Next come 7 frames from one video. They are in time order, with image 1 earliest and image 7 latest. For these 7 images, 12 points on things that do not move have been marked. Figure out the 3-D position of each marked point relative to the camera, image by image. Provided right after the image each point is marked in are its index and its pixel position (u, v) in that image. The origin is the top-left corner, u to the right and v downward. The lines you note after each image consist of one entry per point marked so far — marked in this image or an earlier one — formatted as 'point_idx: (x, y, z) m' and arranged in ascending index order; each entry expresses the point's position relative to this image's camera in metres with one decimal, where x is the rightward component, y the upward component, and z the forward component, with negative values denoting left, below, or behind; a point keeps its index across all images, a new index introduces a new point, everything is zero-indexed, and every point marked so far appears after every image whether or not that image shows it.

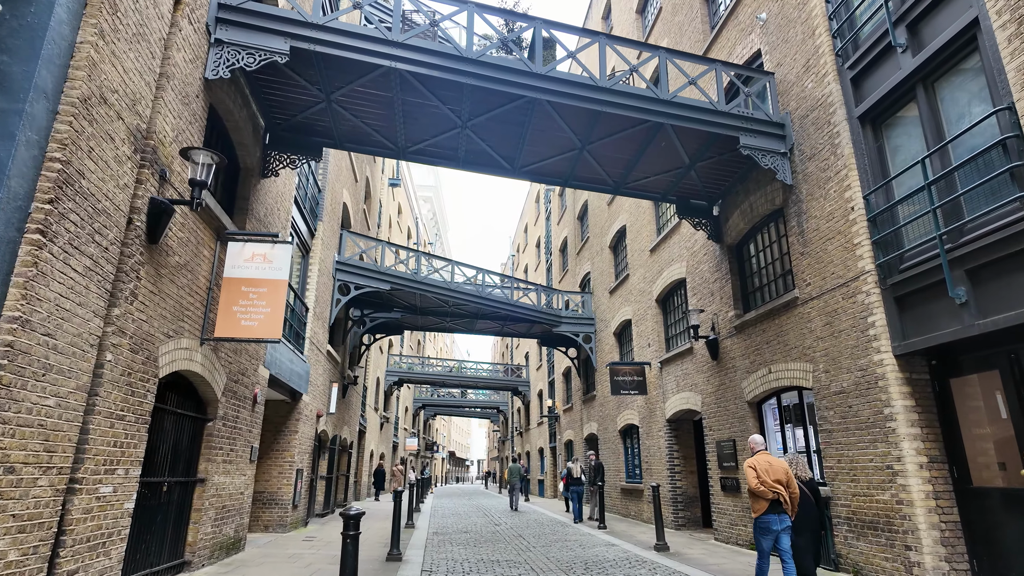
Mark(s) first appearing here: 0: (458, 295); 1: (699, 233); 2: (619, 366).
0: (-1.5, -0.2, +16.7) m
1: (+3.7, +1.1, +11.3) m
2: (+2.4, -1.8, +13.4) m
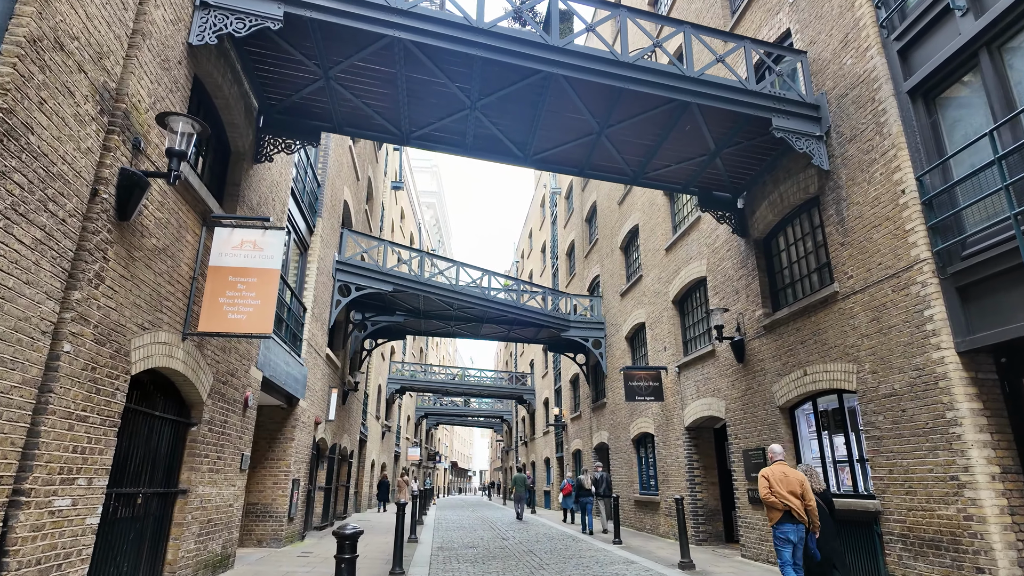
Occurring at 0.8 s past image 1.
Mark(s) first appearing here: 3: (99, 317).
0: (-1.3, -0.3, +16.0) m
1: (+3.8, +1.1, +10.6) m
2: (+2.6, -1.8, +12.7) m
3: (-3.2, -0.2, +4.5) m
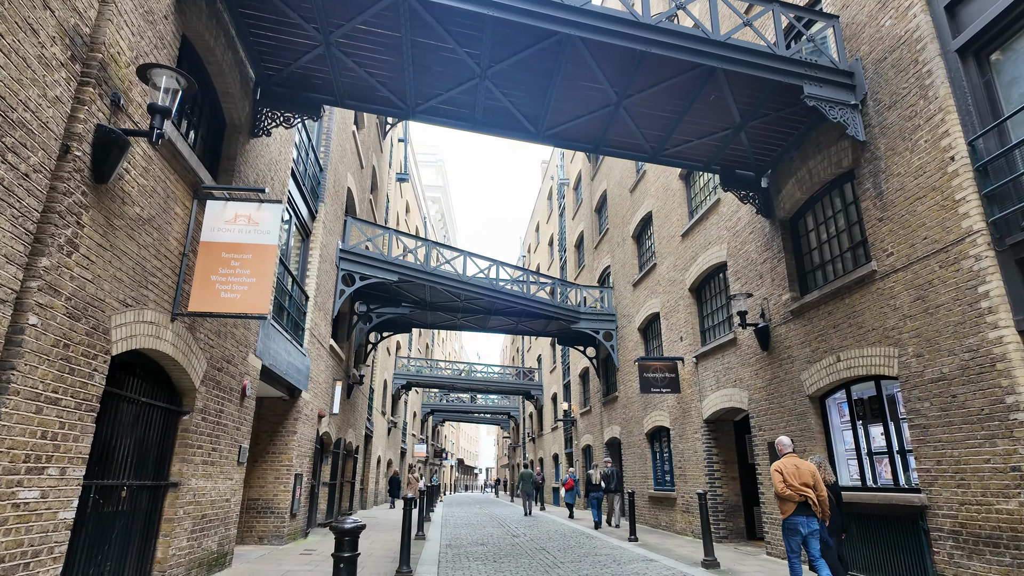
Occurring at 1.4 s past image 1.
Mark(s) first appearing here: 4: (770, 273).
0: (-1.1, 0.0, +15.5) m
1: (+4.0, +1.4, +10.1) m
2: (+2.9, -1.5, +12.2) m
3: (-3.0, 0.0, +4.0) m
4: (+4.1, +0.2, +9.3) m
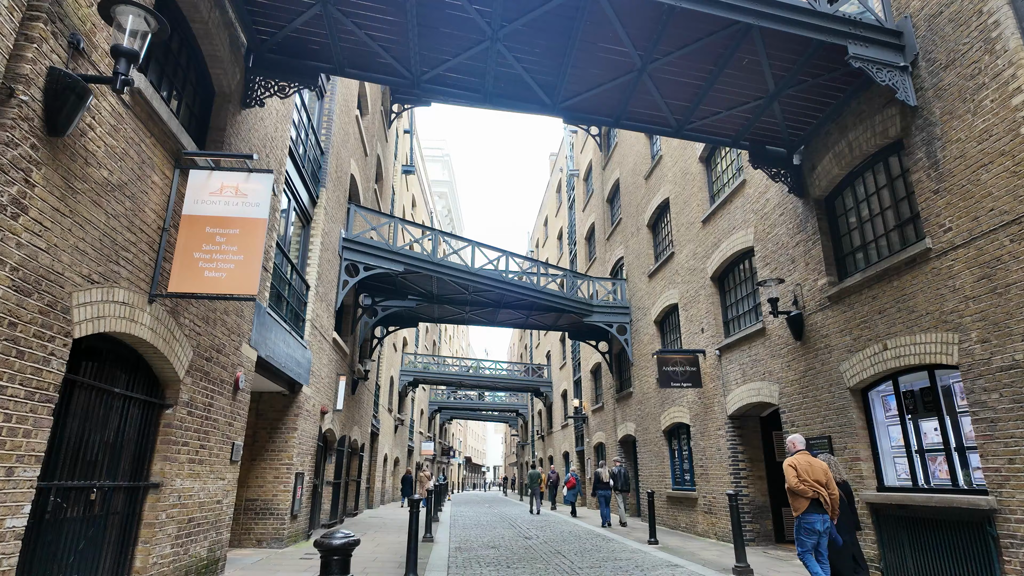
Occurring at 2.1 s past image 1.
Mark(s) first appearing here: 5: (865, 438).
0: (-0.8, +0.2, +14.9) m
1: (+4.2, +1.6, +9.4) m
2: (+3.1, -1.3, +11.6) m
3: (-2.9, +0.2, +3.4) m
4: (+4.3, +0.5, +8.6) m
5: (+4.5, -1.9, +7.4) m
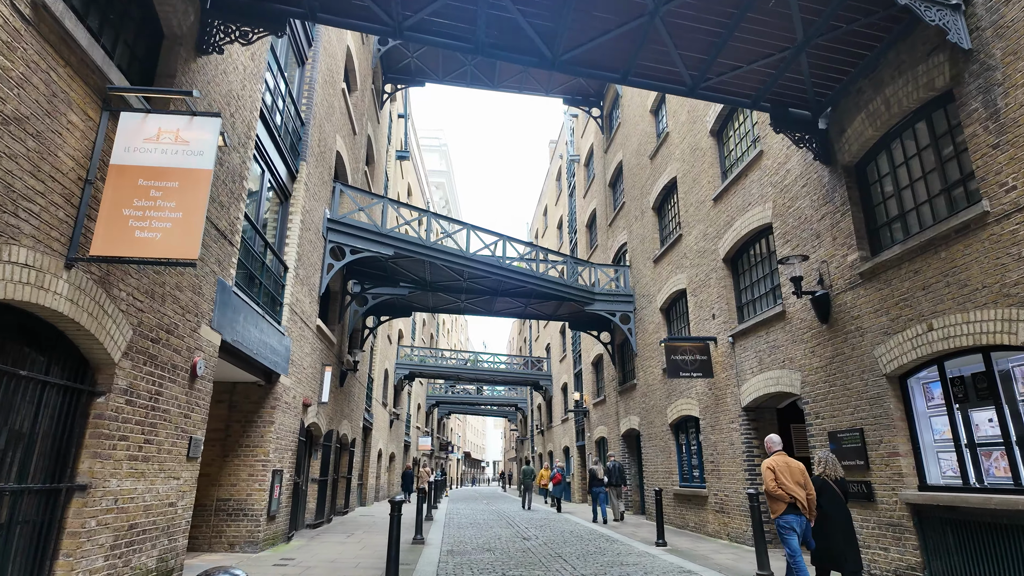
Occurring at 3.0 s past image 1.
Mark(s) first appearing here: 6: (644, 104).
0: (-0.9, +0.5, +14.1) m
1: (+4.2, +1.9, +8.6) m
2: (+3.0, -1.0, +10.7) m
3: (-2.9, +0.4, +2.6) m
4: (+4.2, +0.8, +7.8) m
5: (+4.4, -1.6, +6.5) m
6: (+3.5, +4.9, +15.5) m
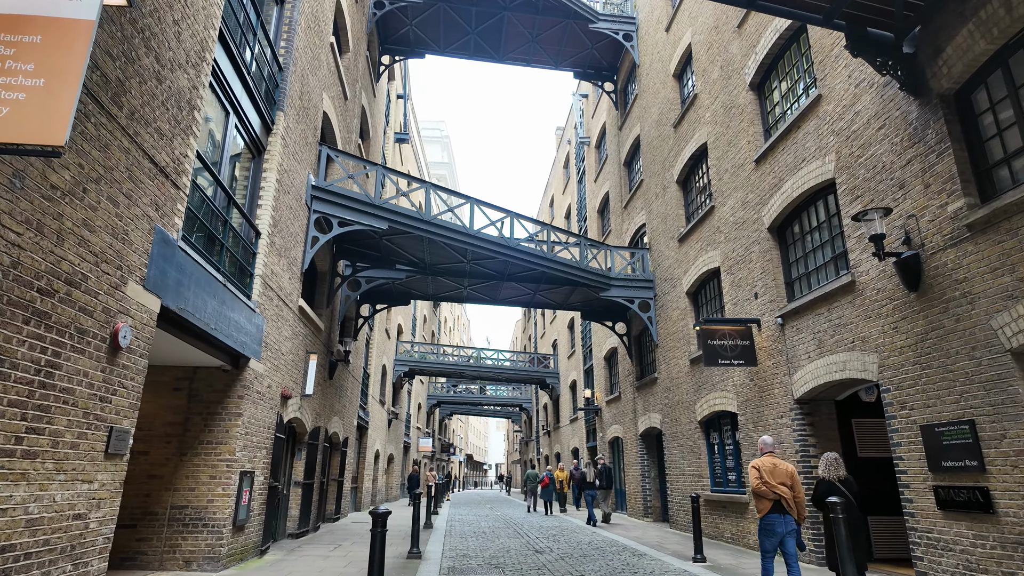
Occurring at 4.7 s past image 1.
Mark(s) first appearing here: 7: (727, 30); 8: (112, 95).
0: (-0.7, +1.0, +12.6) m
1: (+4.3, +2.3, +7.1) m
2: (+3.2, -0.6, +9.3) m
3: (-2.8, +0.9, +1.1) m
4: (+4.4, +1.2, +6.3) m
5: (+4.6, -1.2, +5.0) m
6: (+3.7, +5.3, +14.0) m
7: (+4.1, +4.9, +11.0) m
8: (-3.1, +1.5, +4.5) m
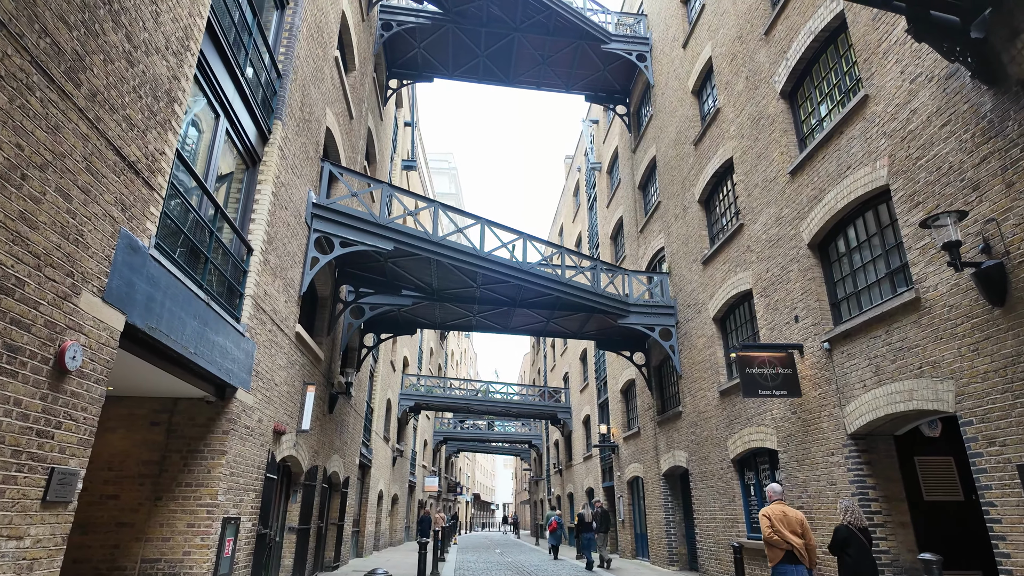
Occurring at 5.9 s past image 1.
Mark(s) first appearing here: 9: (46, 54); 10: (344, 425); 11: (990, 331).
0: (-0.4, +0.4, +11.9) m
1: (+4.6, +2.2, +6.4) m
2: (+3.5, -0.9, +8.4) m
3: (-2.6, +1.0, +0.4) m
4: (+4.6, +1.1, +5.5) m
5: (+4.8, -1.2, +4.1) m
6: (+4.0, +4.7, +13.5) m
7: (+4.3, +4.4, +10.4) m
8: (-2.9, +1.4, +3.8) m
9: (-2.9, +1.5, +3.6) m
10: (-3.8, -3.1, +13.1) m
11: (+4.6, -0.4, +5.6) m
